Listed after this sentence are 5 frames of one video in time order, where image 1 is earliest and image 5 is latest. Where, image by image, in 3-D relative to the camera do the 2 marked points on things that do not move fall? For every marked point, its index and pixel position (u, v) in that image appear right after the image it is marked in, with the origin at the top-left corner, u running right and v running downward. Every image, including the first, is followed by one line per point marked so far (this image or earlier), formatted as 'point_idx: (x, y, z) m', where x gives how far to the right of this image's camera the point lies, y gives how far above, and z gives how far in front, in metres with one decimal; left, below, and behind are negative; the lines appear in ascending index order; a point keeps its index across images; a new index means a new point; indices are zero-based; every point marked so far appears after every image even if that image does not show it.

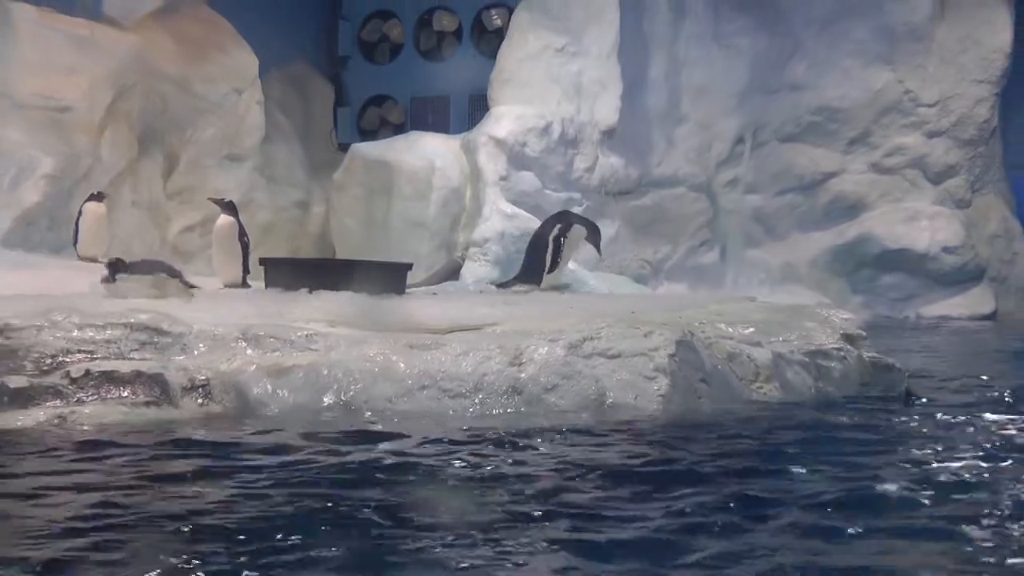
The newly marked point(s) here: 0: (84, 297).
0: (-1.7, 0.0, +6.7) m
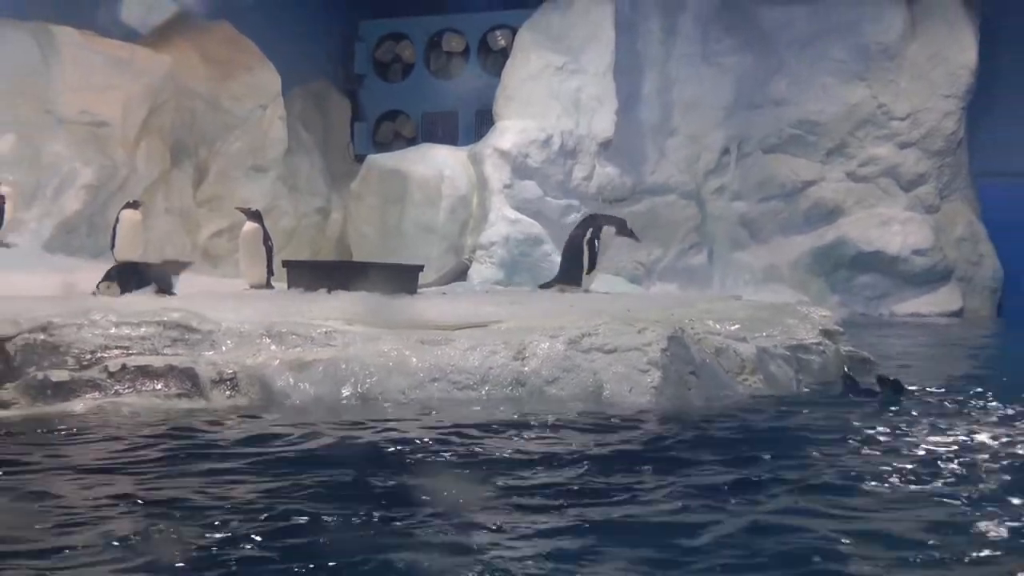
0: (-1.7, 0.0, +7.3) m
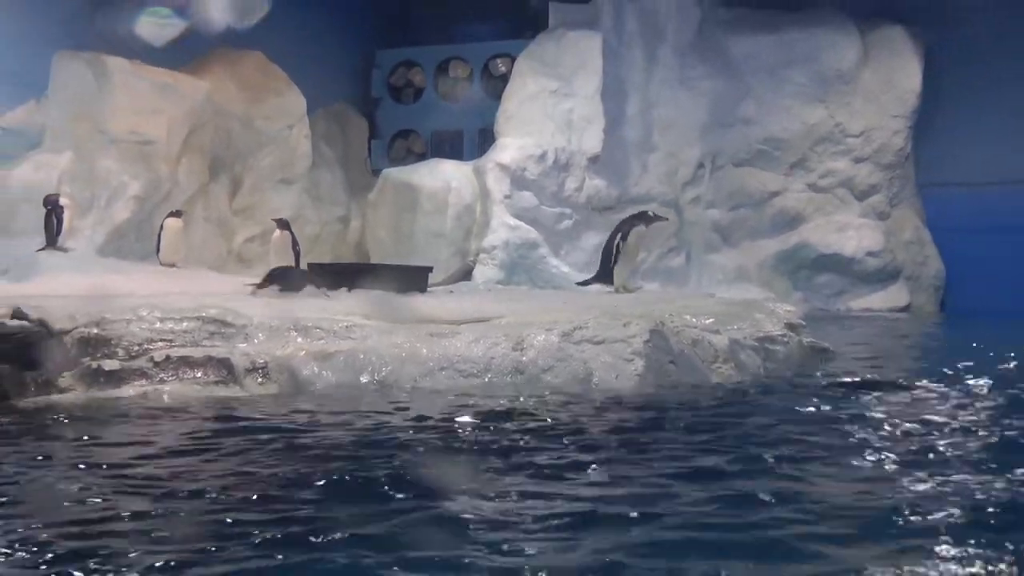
0: (-1.7, 0.0, +8.2) m
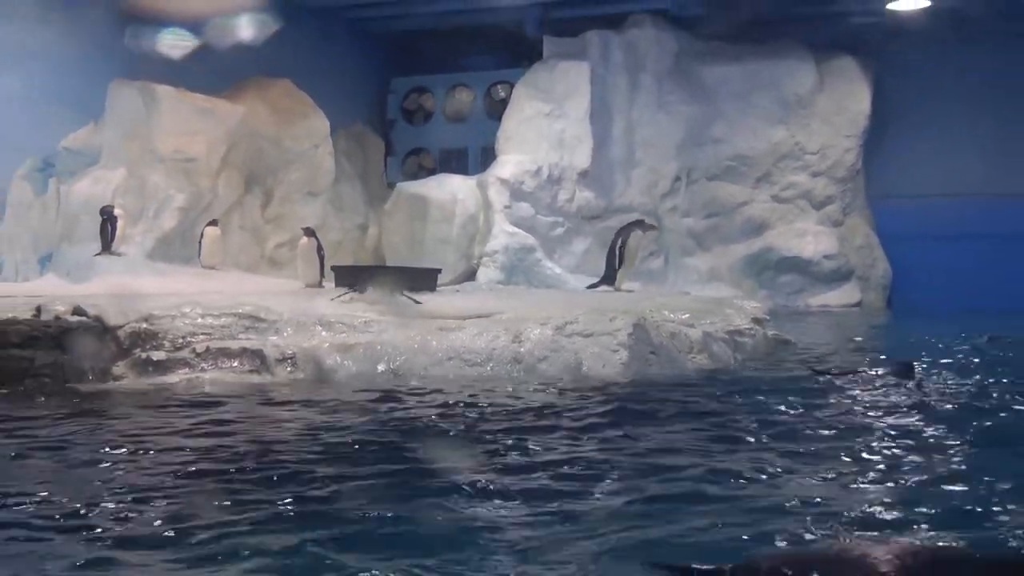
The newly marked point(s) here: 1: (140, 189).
0: (-1.7, 0.0, +9.3) m
1: (-2.8, +0.8, +12.3) m
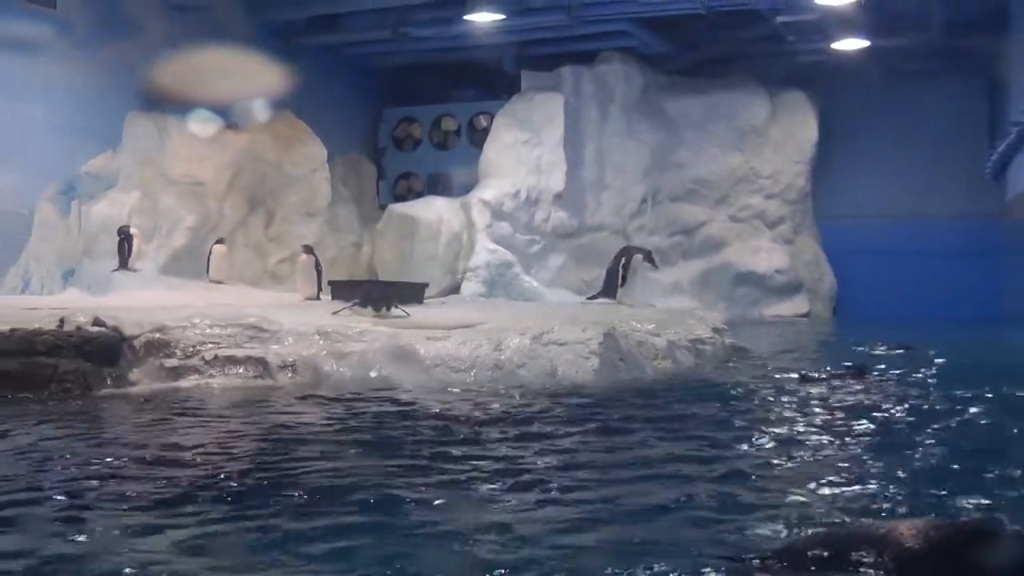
0: (-1.9, -0.1, +10.2) m
1: (-3.0, +0.6, +13.2) m
